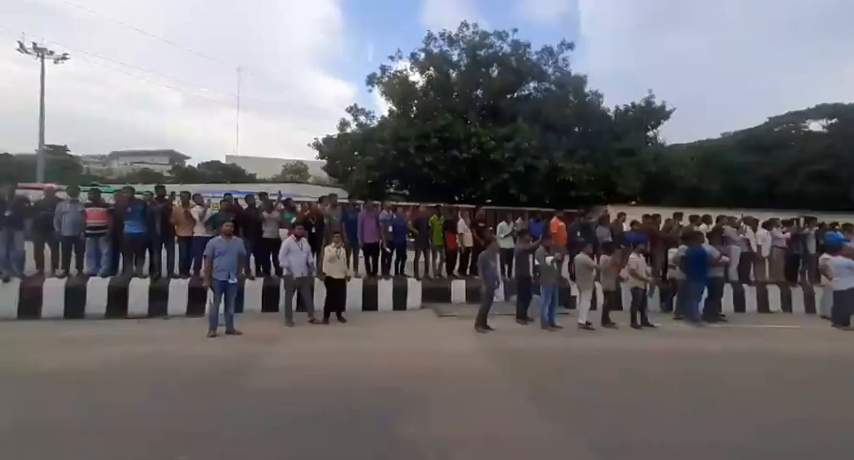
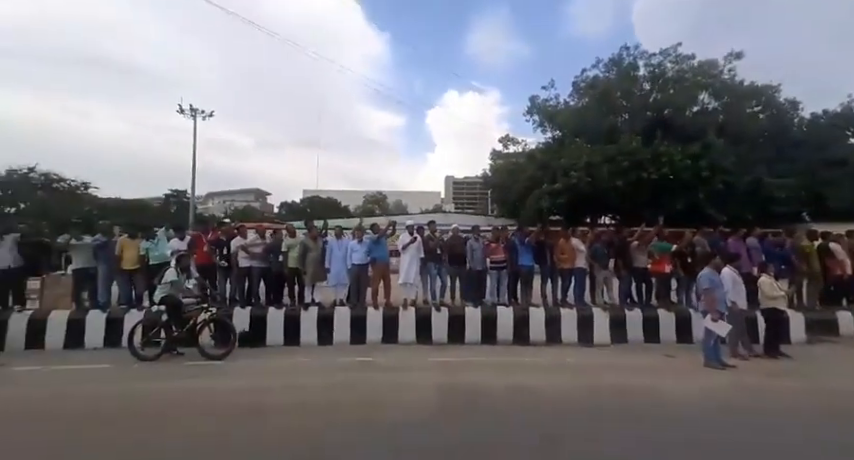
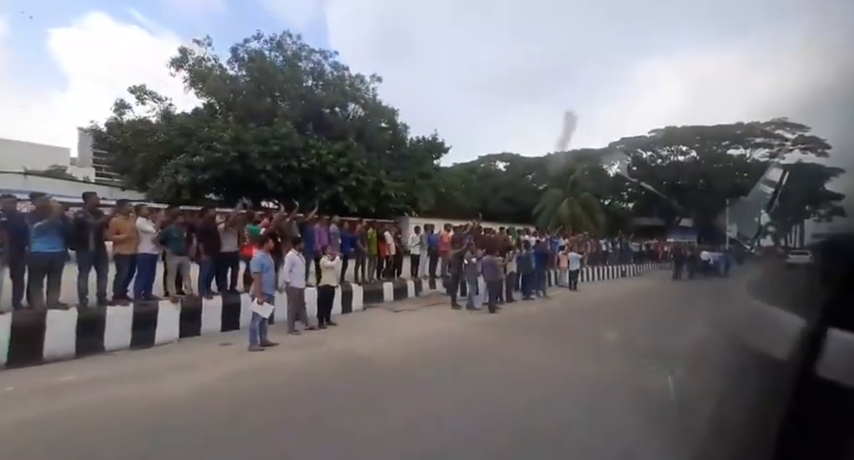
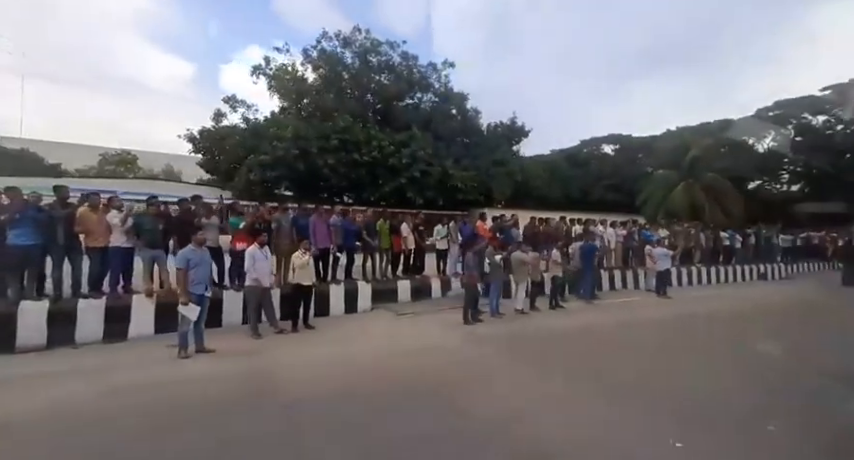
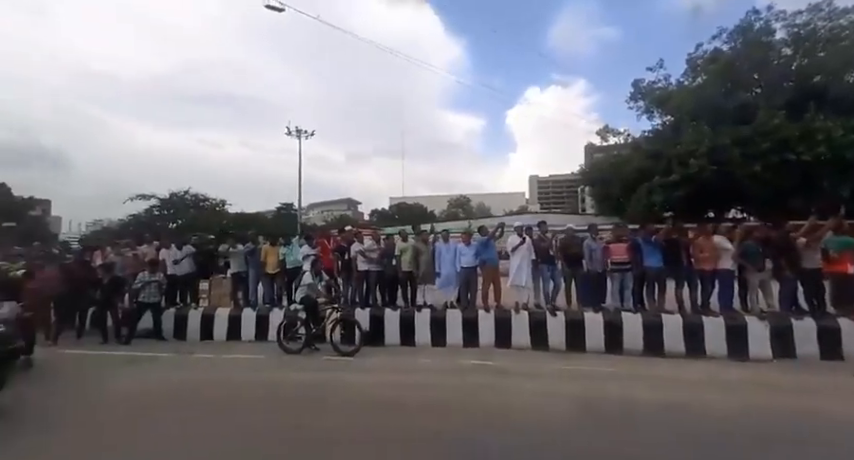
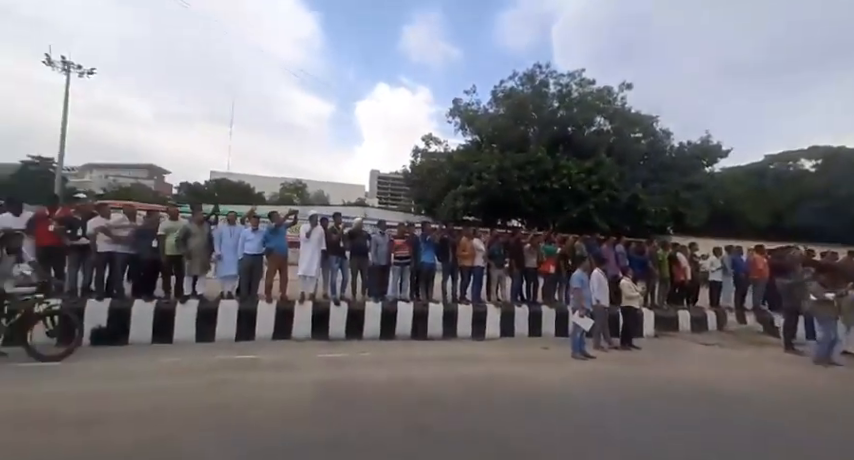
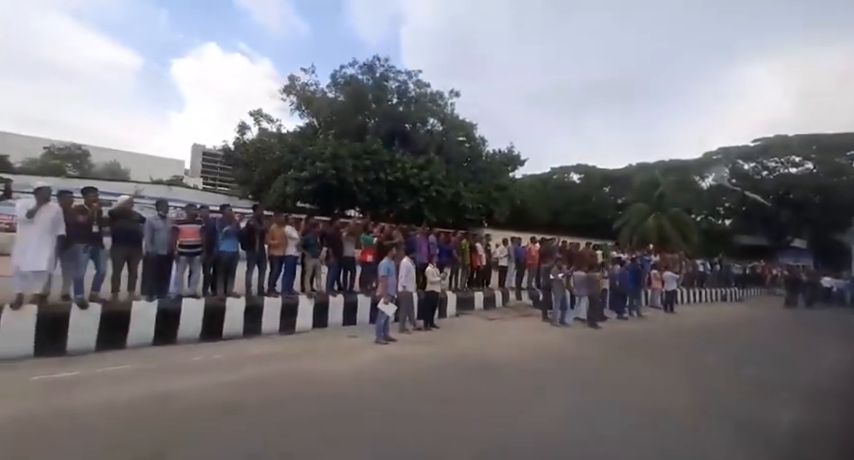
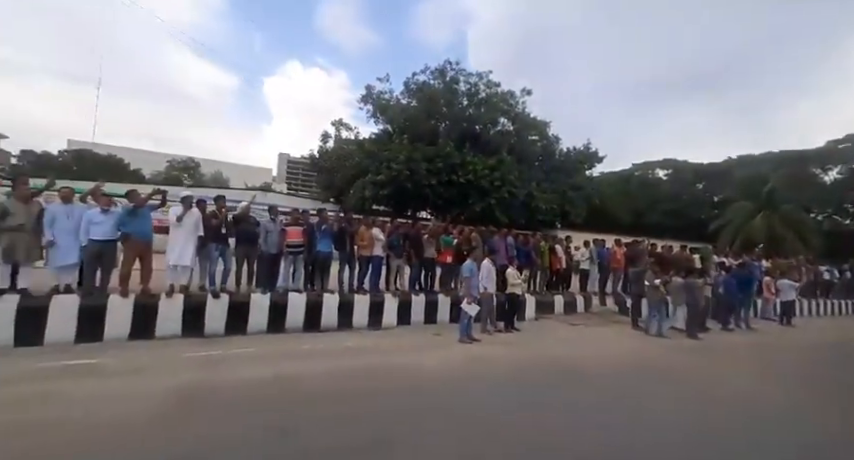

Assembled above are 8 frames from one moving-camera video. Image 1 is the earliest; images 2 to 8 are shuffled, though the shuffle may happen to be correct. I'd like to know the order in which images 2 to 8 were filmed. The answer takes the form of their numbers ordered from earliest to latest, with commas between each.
4, 3, 7, 8, 6, 2, 5
